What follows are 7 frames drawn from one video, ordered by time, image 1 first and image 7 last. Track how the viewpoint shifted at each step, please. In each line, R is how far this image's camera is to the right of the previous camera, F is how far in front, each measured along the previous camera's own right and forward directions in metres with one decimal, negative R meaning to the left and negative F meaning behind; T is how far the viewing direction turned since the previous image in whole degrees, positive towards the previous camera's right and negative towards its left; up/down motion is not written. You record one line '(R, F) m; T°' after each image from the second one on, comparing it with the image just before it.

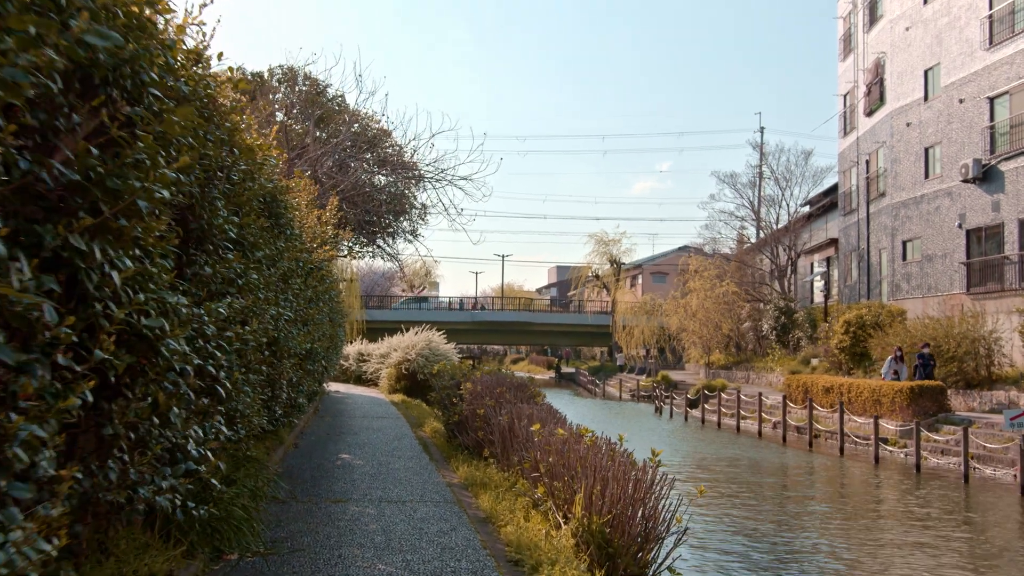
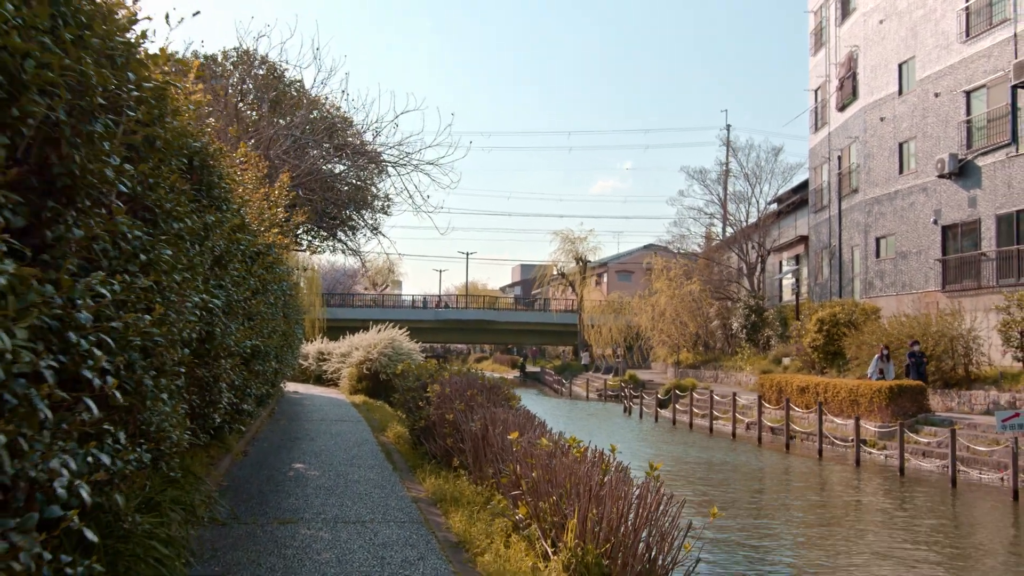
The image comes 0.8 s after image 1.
(-0.1, +0.9) m; +2°
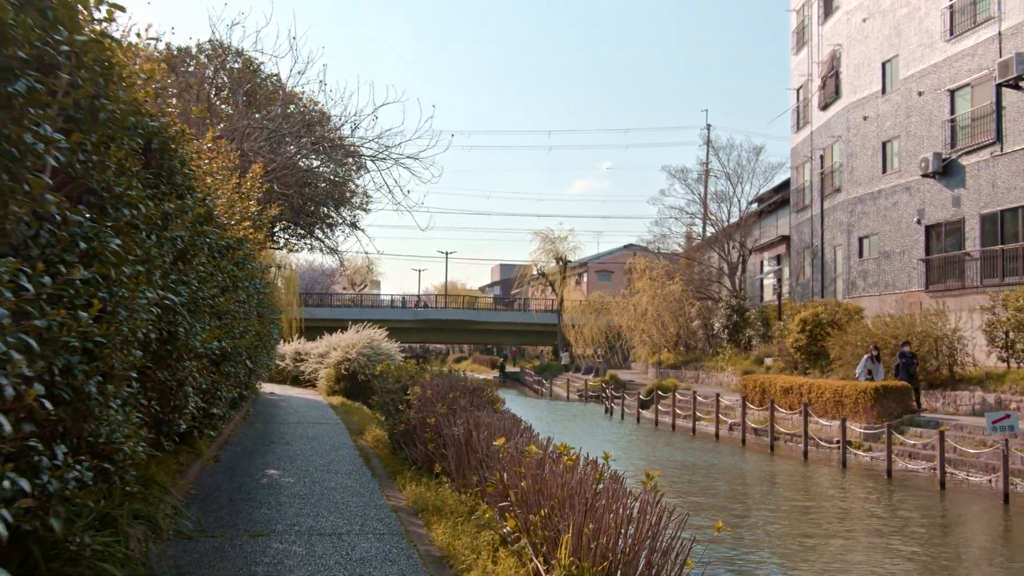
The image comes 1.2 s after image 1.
(-0.1, +0.4) m; +1°
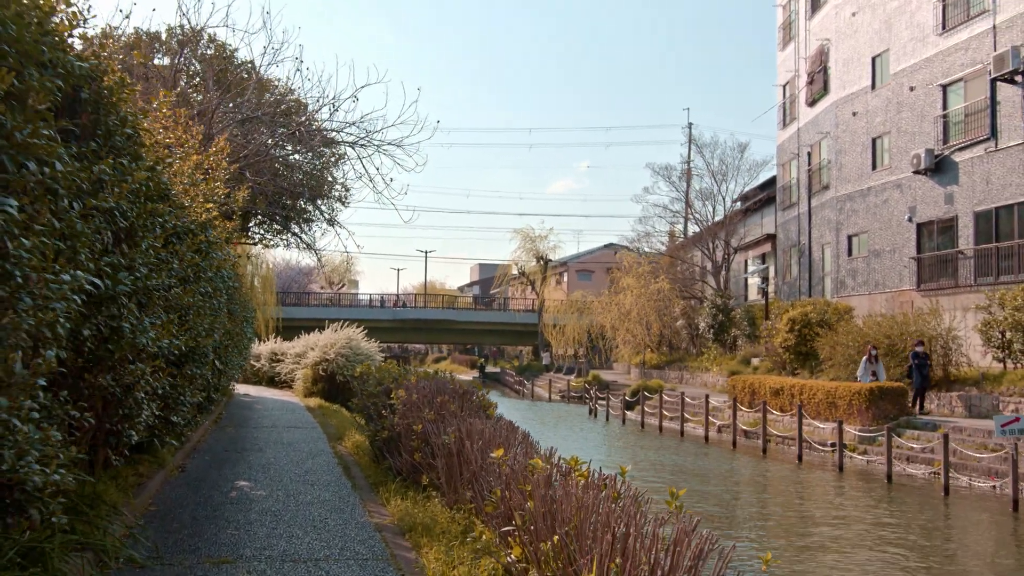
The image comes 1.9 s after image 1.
(-0.1, +0.7) m; +1°
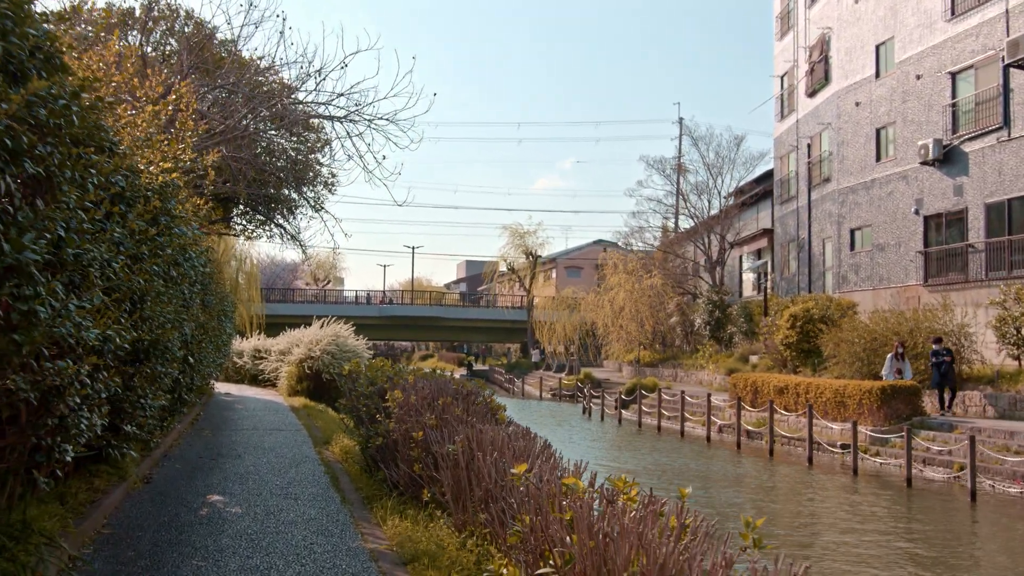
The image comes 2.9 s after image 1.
(-0.2, +0.9) m; +1°
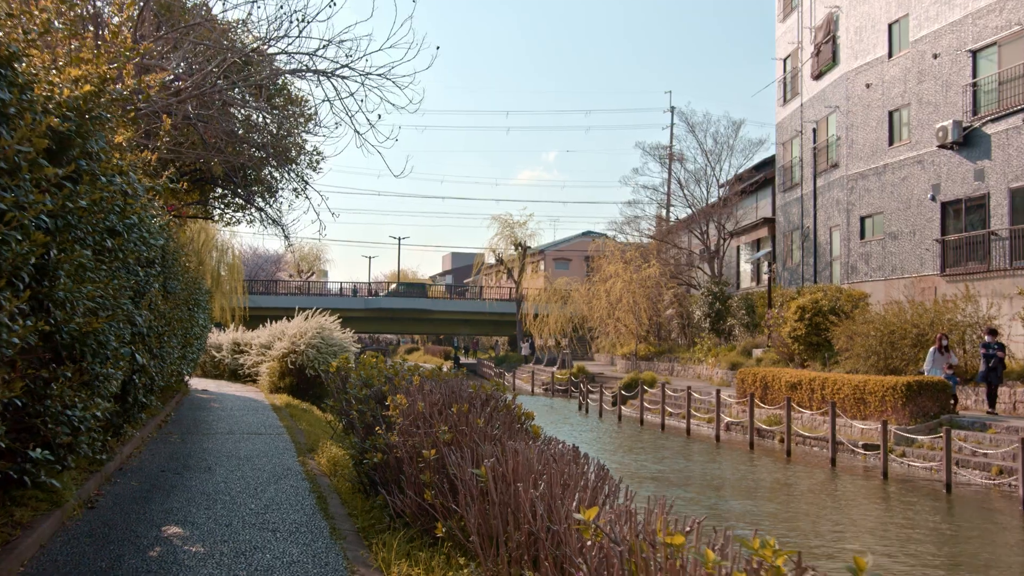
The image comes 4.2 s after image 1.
(-0.3, +1.3) m; +1°
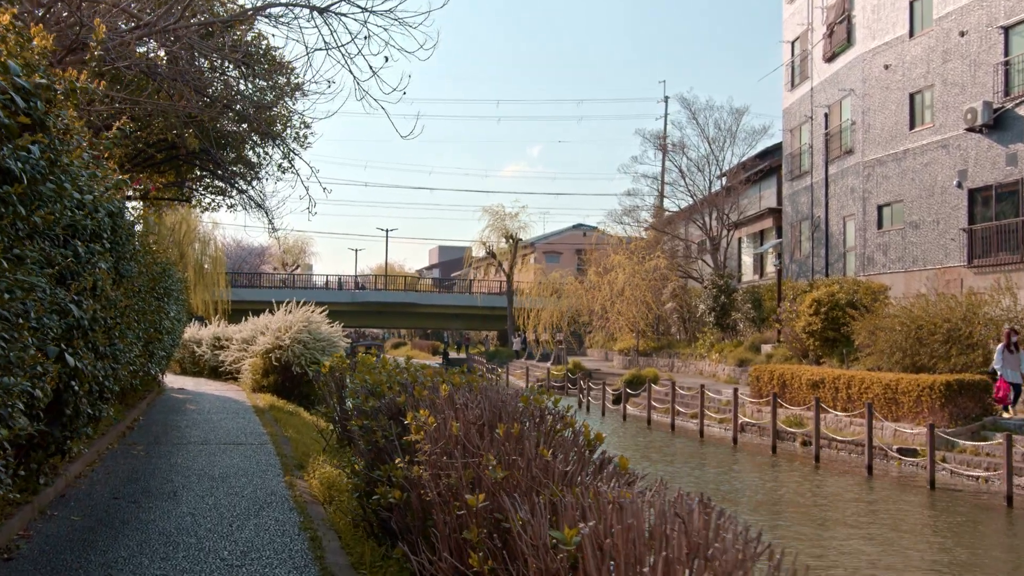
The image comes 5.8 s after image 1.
(-0.4, +1.4) m; +1°
